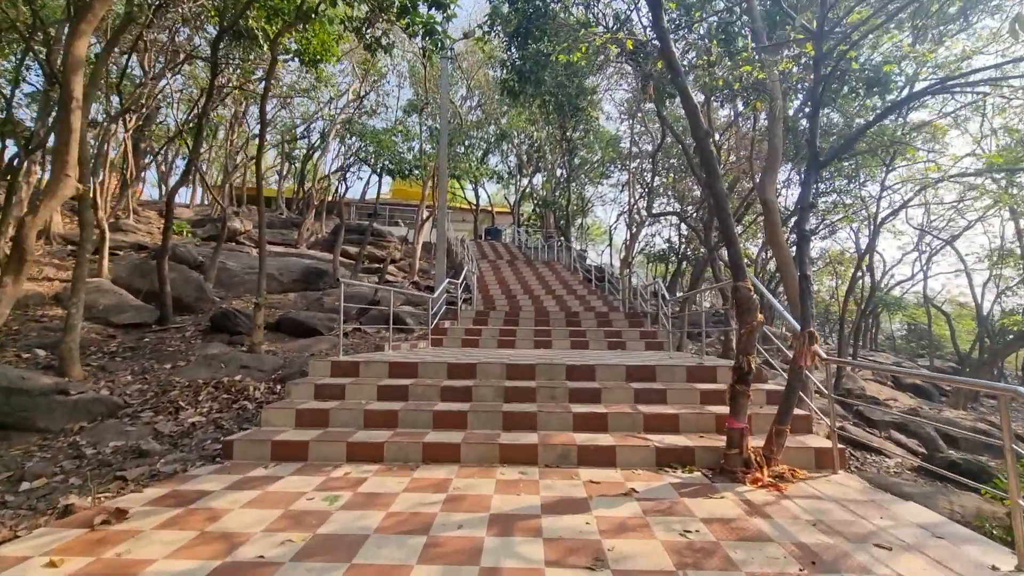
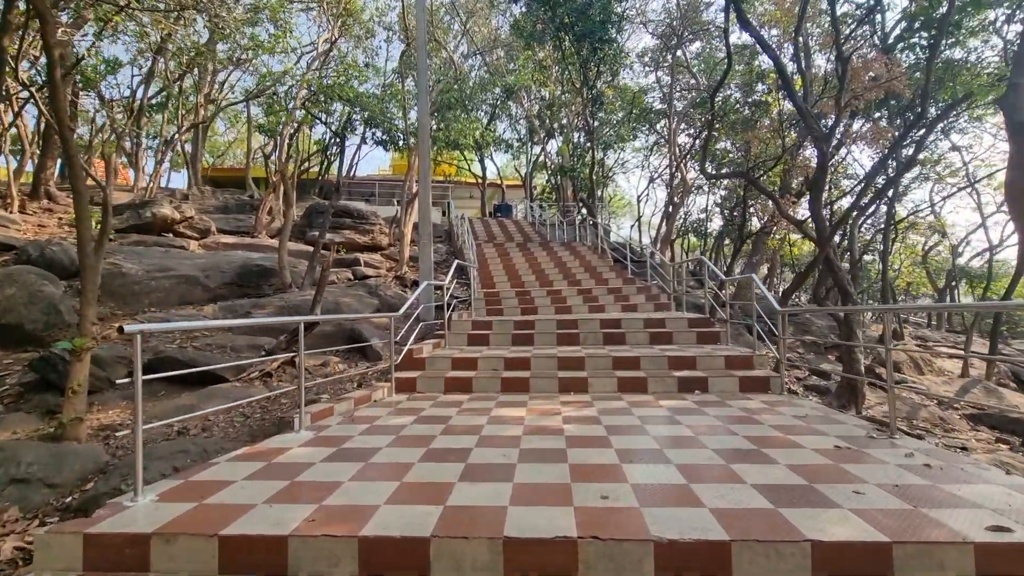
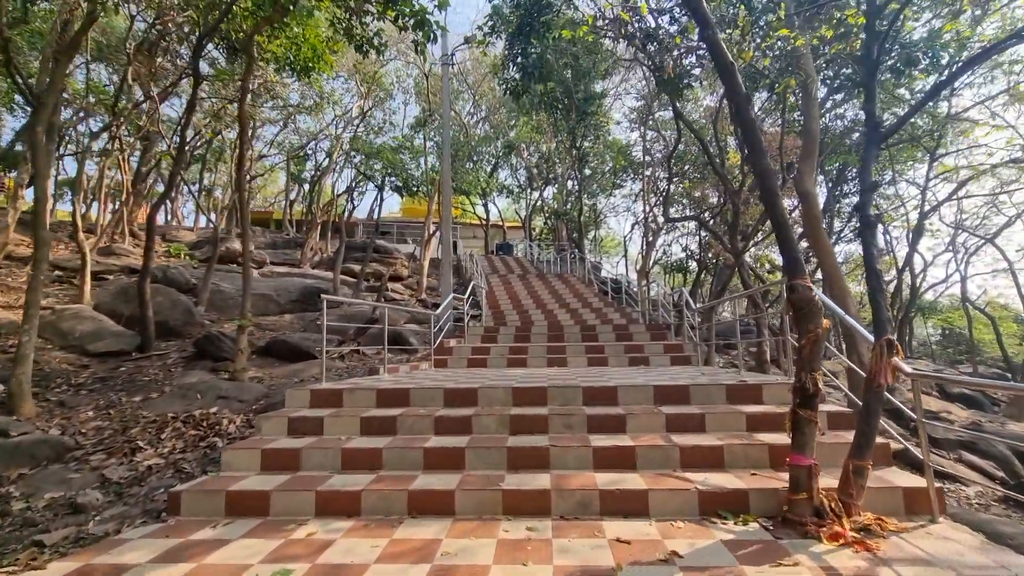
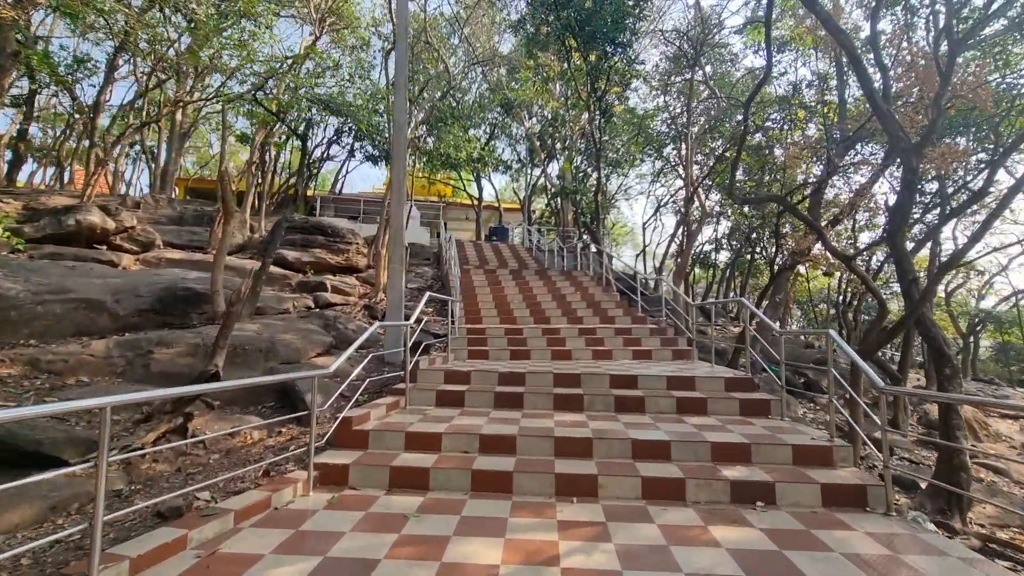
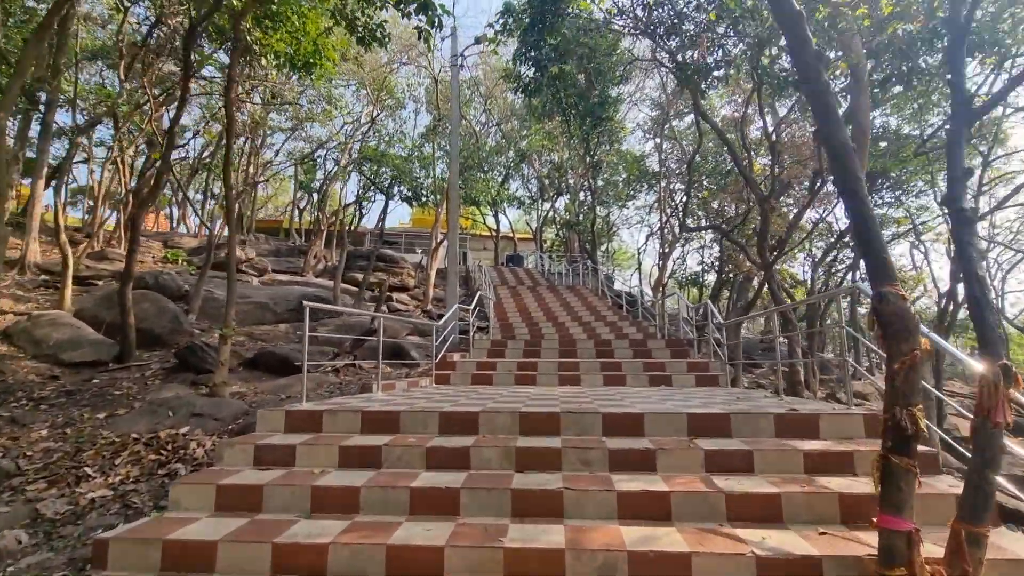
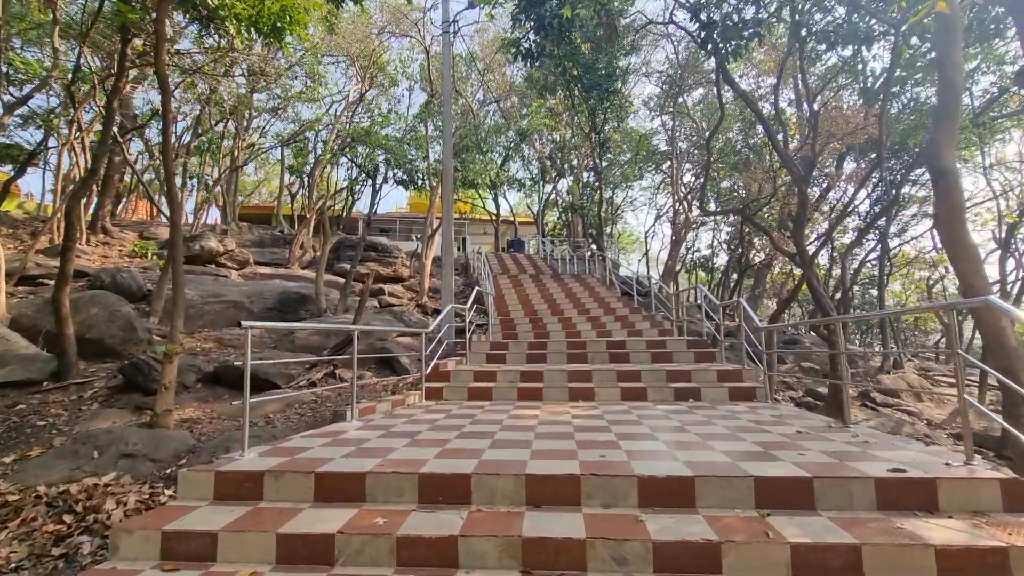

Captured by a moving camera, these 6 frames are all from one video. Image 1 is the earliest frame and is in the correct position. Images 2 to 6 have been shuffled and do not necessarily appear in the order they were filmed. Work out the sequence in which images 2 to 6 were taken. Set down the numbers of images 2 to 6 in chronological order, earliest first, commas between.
3, 5, 6, 2, 4
